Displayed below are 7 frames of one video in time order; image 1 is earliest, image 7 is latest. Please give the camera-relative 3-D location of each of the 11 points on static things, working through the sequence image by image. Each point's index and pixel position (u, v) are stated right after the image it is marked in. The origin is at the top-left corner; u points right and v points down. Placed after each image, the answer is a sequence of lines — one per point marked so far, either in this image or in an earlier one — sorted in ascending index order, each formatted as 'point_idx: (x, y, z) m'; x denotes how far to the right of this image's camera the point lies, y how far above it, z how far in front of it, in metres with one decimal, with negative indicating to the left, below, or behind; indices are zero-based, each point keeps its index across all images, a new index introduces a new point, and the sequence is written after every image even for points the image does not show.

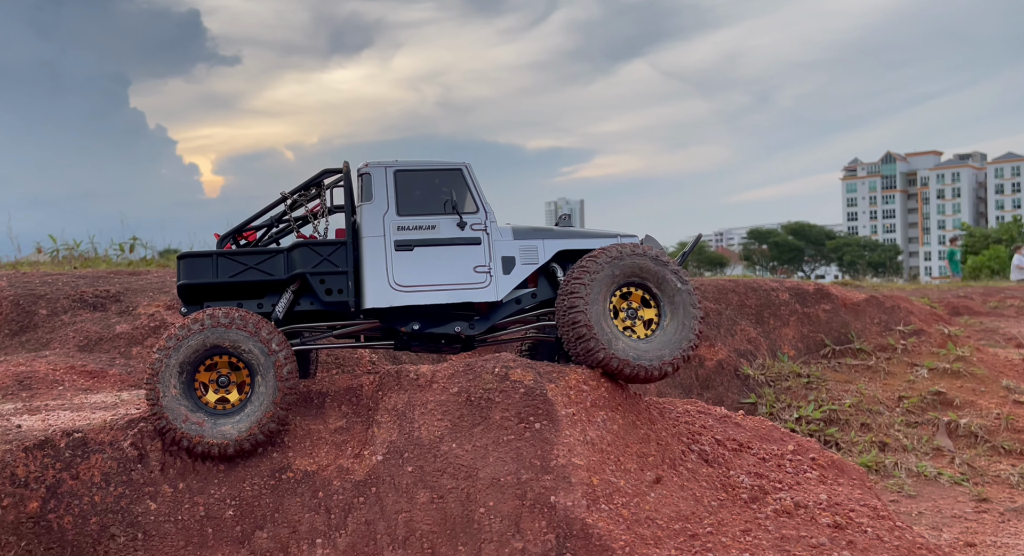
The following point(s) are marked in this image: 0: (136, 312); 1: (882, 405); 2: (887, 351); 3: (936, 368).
0: (-4.3, -0.4, +8.4) m
1: (+4.9, -1.7, +9.7) m
2: (+6.1, -1.2, +11.8) m
3: (+6.4, -1.3, +11.0) m
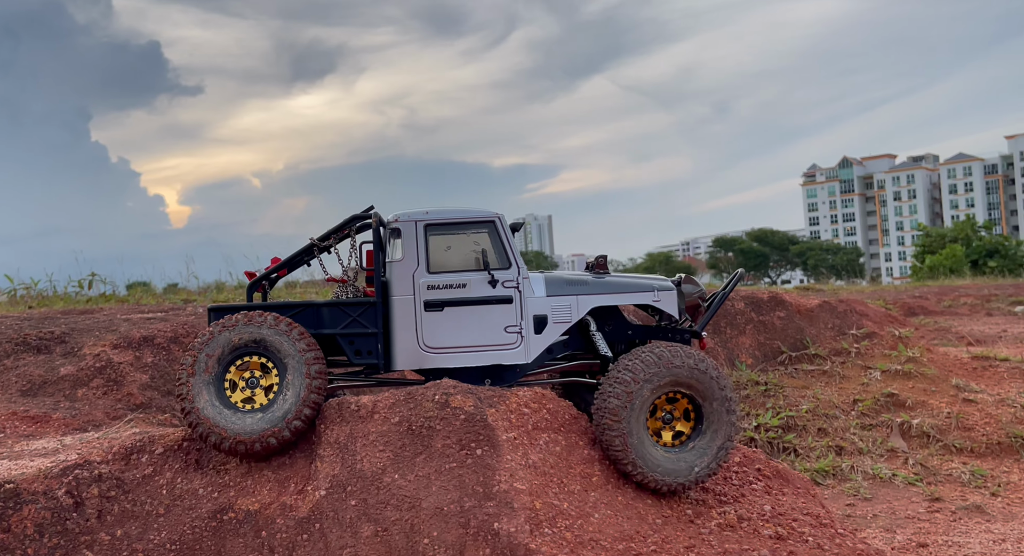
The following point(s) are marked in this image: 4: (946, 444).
0: (-4.8, -0.8, +8.2) m
1: (+4.4, -1.8, +9.8) m
2: (+5.5, -1.3, +12.1) m
3: (+5.8, -1.4, +11.2) m
4: (+5.3, -2.0, +9.0) m
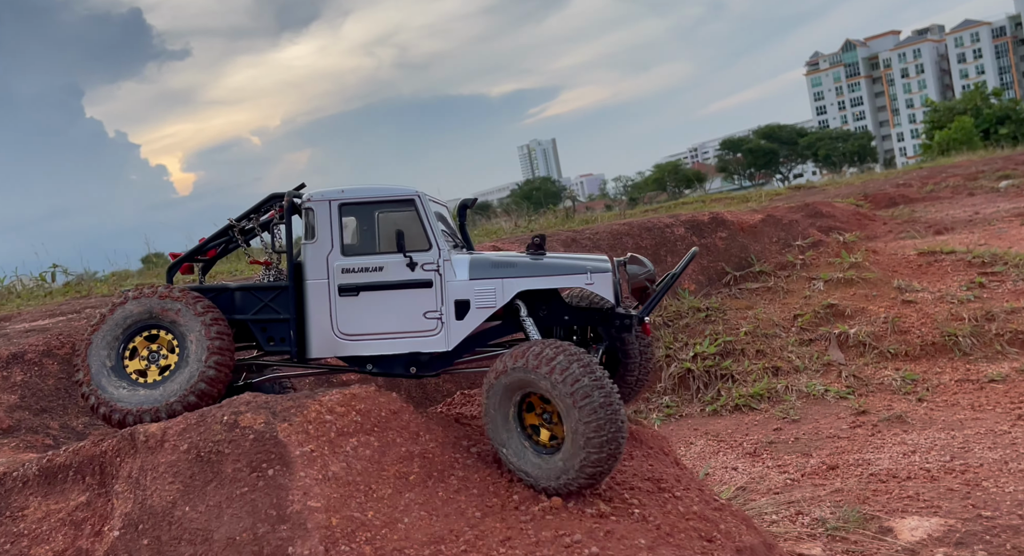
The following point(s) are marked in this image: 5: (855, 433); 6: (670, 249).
0: (-5.7, -1.0, +7.9) m
1: (+3.5, -0.7, +9.7) m
2: (+4.5, +0.1, +11.9) m
3: (+4.8, 0.0, +11.1) m
4: (+4.5, -0.9, +8.9) m
5: (+3.1, -1.4, +6.5) m
6: (+2.6, +0.5, +12.1) m
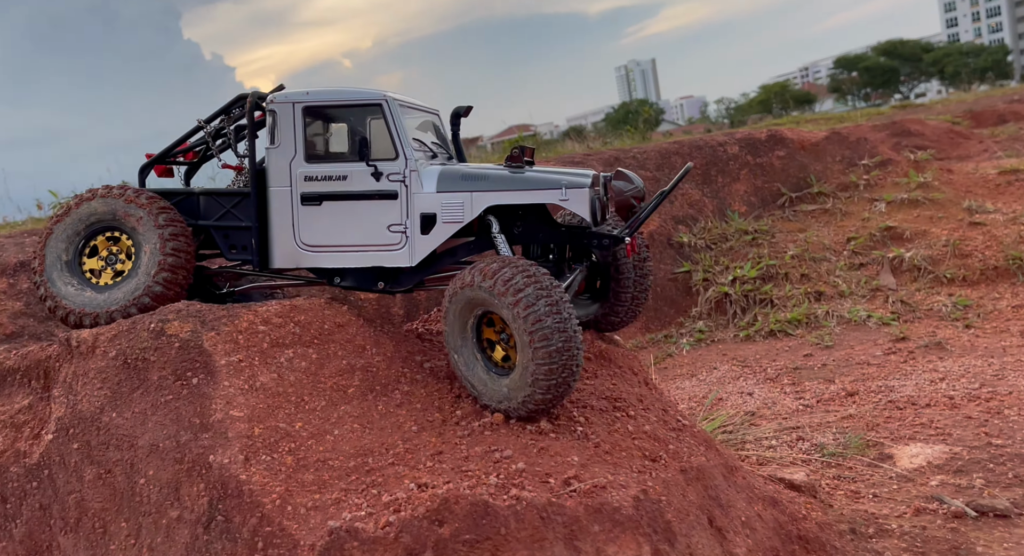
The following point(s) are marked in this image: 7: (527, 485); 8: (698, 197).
0: (-5.4, -0.1, +8.4) m
1: (+3.9, +0.3, +9.2) m
2: (+5.1, +1.3, +11.2) m
3: (+5.4, +1.1, +10.3) m
4: (+4.8, 0.0, +8.3) m
5: (+3.1, -0.7, +6.1) m
6: (+3.3, +1.7, +11.5) m
7: (0.0, -0.7, +2.7) m
8: (+2.9, +1.2, +11.0) m
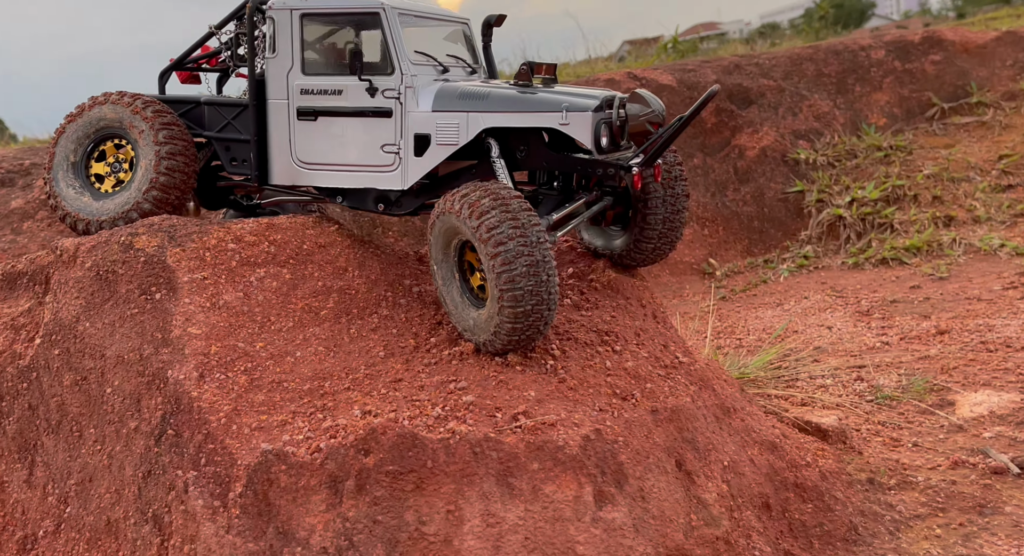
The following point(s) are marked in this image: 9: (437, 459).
0: (-4.3, +0.9, +9.1) m
1: (+5.0, +1.2, +8.0) m
2: (+6.6, +2.4, +9.6) m
3: (+6.7, +2.0, +8.7) m
4: (+5.6, +0.7, +7.0) m
5: (+3.6, -0.2, +5.3) m
6: (+4.9, +2.8, +10.2) m
7: (-0.2, -0.5, +2.5) m
8: (+4.3, +2.3, +9.9) m
9: (-0.3, -0.6, +2.4) m
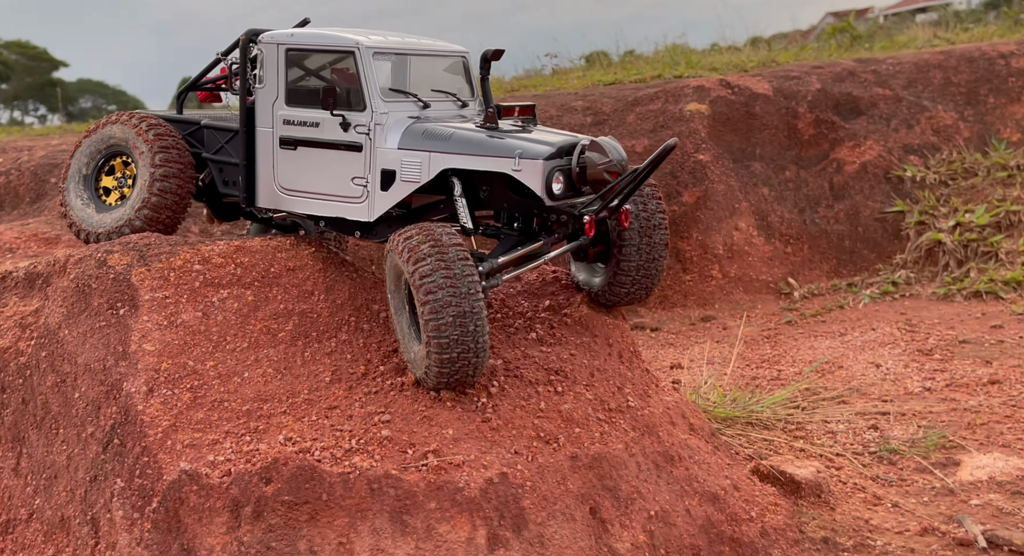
0: (-3.4, +1.1, +9.7) m
1: (+5.6, +0.8, +7.1) m
2: (+7.5, +1.9, +8.4) m
3: (+7.4, +1.5, +7.5) m
4: (+6.0, +0.3, +5.9) m
5: (+3.7, -0.5, +4.6) m
6: (+5.9, +2.4, +9.3) m
7: (-0.5, -0.6, +2.6) m
8: (+5.3, +1.9, +9.0) m
9: (-0.6, -0.7, +2.5) m
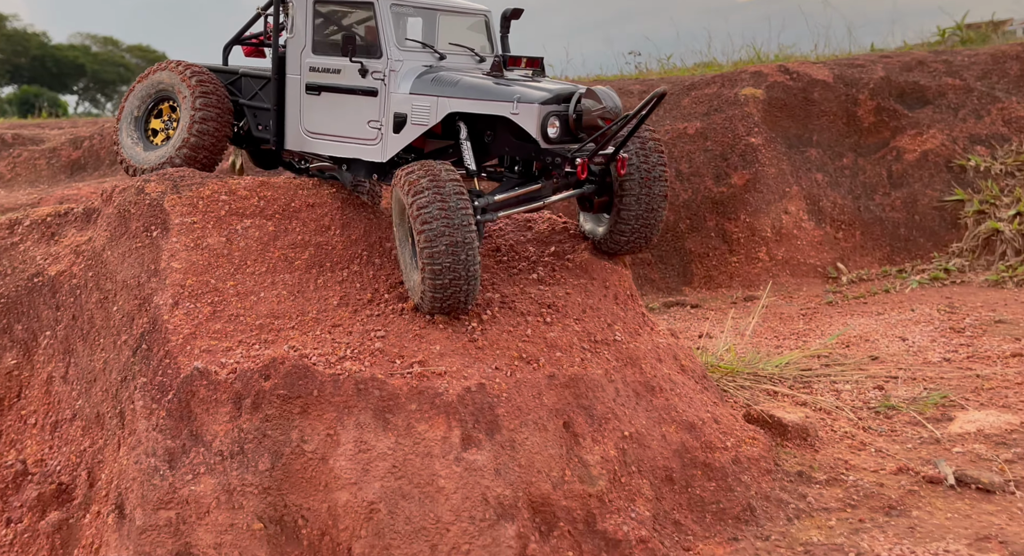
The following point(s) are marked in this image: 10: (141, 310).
0: (-2.7, +1.5, +10.2) m
1: (+6.0, +0.9, +6.7) m
2: (+8.0, +1.9, +7.8) m
3: (+7.8, +1.5, +6.9) m
4: (+6.3, +0.4, +5.5) m
5: (+3.8, -0.3, +4.4) m
6: (+6.6, +2.5, +8.8) m
7: (-0.5, -0.3, +2.8) m
8: (+5.9, +2.0, +8.6) m
9: (-0.7, -0.4, +2.7) m
10: (-1.6, -0.1, +3.2) m
